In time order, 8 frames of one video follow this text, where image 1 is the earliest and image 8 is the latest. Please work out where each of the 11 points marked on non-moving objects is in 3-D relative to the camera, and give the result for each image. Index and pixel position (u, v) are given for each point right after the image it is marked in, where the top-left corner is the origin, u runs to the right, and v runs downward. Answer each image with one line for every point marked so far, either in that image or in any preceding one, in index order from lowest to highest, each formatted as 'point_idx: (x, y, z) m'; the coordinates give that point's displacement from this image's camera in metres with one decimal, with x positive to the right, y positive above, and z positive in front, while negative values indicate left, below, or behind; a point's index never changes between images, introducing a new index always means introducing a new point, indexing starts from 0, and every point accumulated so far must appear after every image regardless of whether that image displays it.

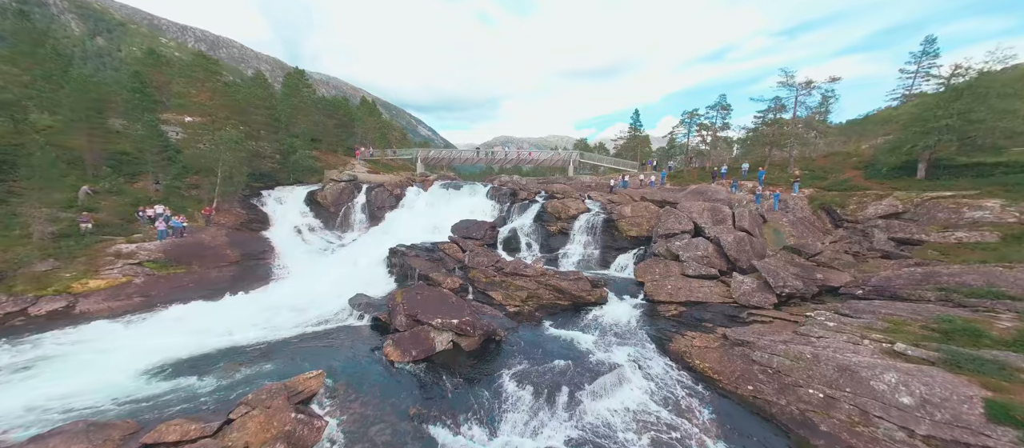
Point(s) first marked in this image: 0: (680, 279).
0: (+8.7, -2.9, +18.2) m
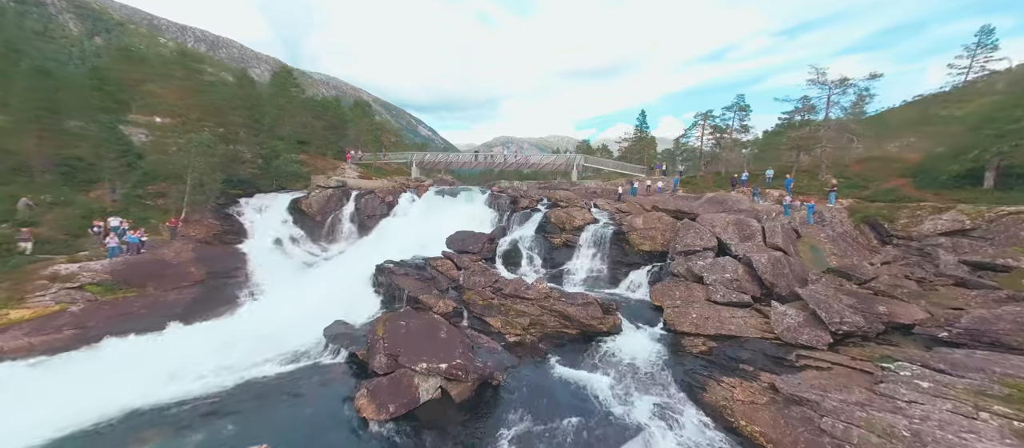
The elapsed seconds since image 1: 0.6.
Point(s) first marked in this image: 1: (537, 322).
0: (+8.7, -3.7, +15.7) m
1: (+1.3, -5.0, +17.7) m
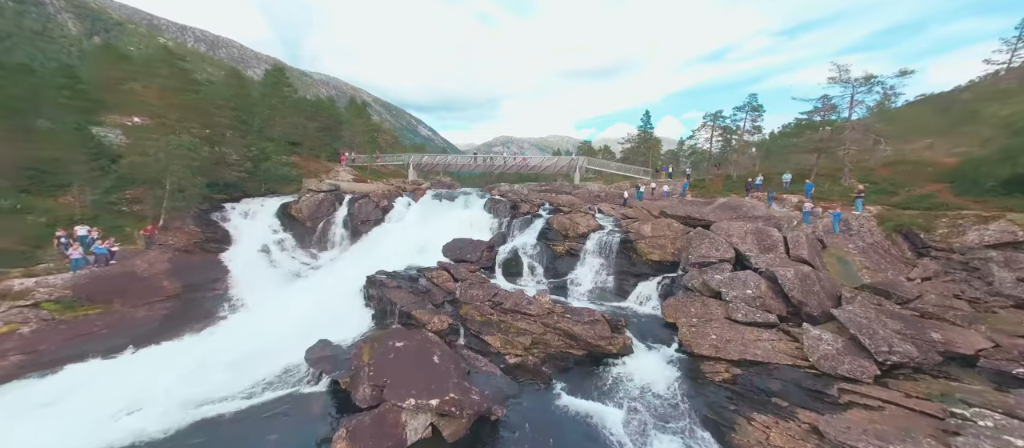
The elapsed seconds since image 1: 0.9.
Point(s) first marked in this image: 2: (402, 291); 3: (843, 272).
0: (+8.8, -4.1, +14.2) m
1: (+1.3, -5.4, +16.2) m
2: (-6.2, -3.8, +19.8) m
3: (+14.4, -2.1, +15.2) m
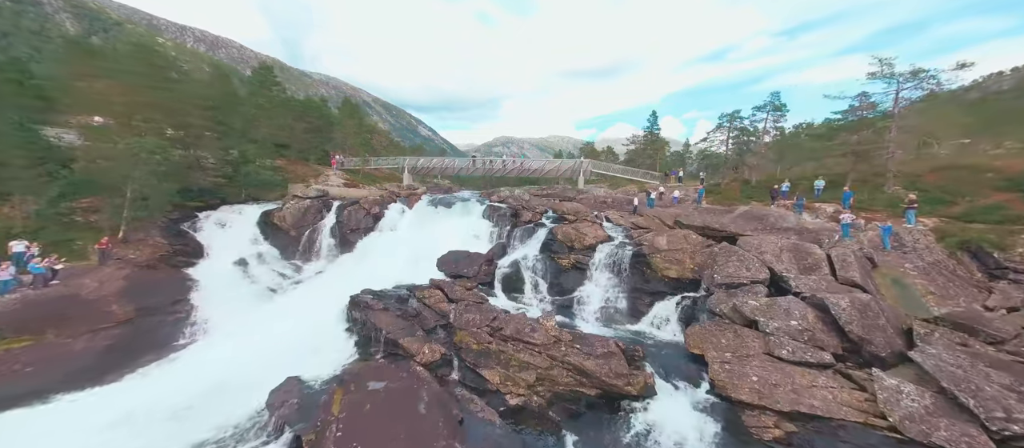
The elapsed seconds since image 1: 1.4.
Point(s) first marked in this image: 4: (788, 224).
0: (+8.8, -4.8, +11.8) m
1: (+1.3, -6.1, +13.9) m
2: (-6.2, -4.5, +17.4) m
3: (+14.5, -2.8, +12.8) m
4: (+15.6, 0.0, +19.6) m
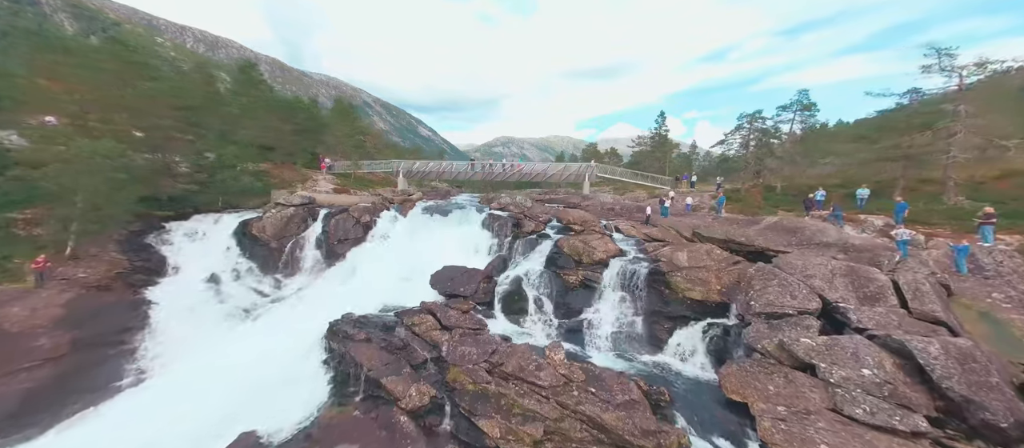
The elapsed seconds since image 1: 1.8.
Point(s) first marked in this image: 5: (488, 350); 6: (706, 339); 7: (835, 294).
0: (+8.9, -5.5, +9.4) m
1: (+1.4, -6.8, +11.4) m
2: (-6.1, -5.2, +15.0) m
3: (+14.6, -3.5, +10.4) m
4: (+15.7, -0.7, +17.1) m
5: (-1.1, -5.2, +14.5) m
6: (+8.9, -5.2, +16.0) m
7: (+11.9, -2.6, +12.8) m
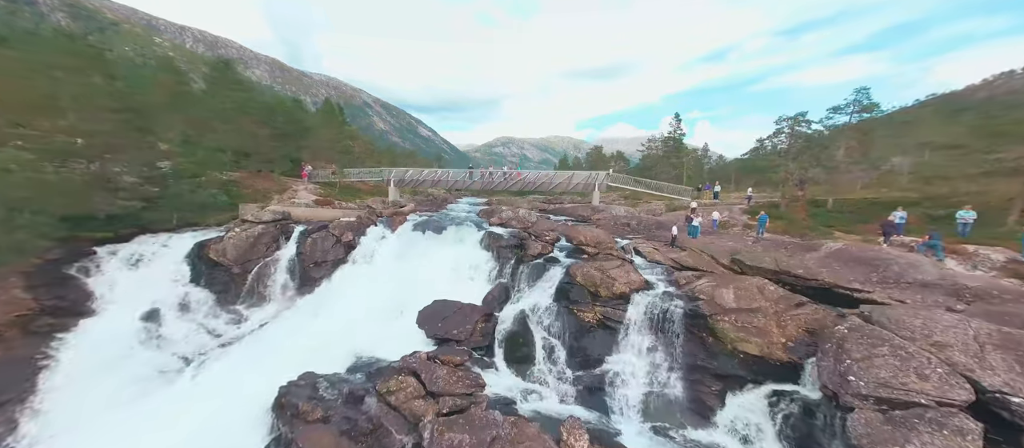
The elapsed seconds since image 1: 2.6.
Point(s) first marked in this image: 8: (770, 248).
0: (+9.1, -6.9, +5.5) m
1: (+1.6, -8.2, +7.5) m
2: (-5.9, -6.6, +11.1) m
3: (+14.8, -4.8, +6.5) m
4: (+15.9, -2.0, +13.2) m
5: (-0.9, -6.5, +10.5) m
6: (+9.1, -6.5, +12.0) m
7: (+12.1, -3.9, +8.9) m
8: (+14.4, -1.2, +19.2) m
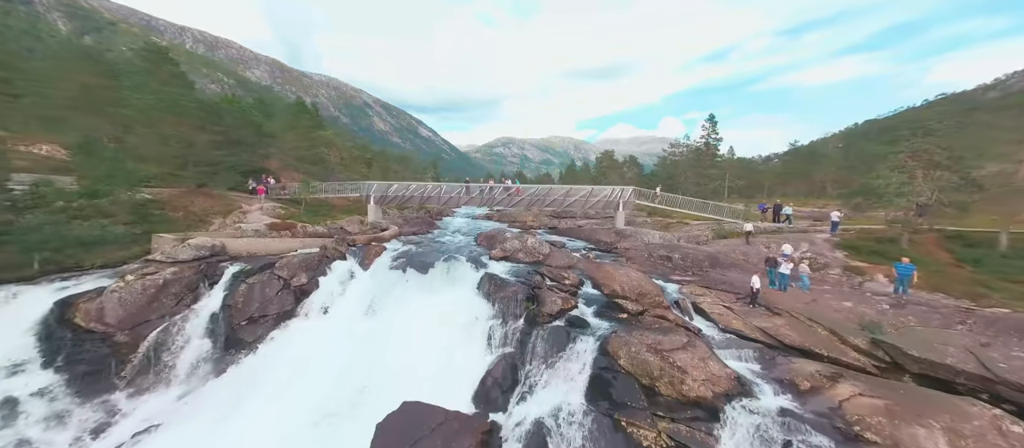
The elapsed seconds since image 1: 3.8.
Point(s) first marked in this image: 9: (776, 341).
0: (+9.5, -9.0, -1.7) m
1: (+2.1, -10.3, +0.3) m
2: (-5.4, -8.8, +3.9) m
3: (+15.2, -7.0, -0.7) m
4: (+16.3, -4.2, +6.1) m
5: (-0.4, -8.7, +3.4) m
6: (+9.5, -8.7, +4.9) m
7: (+12.5, -6.1, +1.7) m
8: (+14.9, -3.3, +12.0) m
9: (+9.9, -4.3, +12.8) m
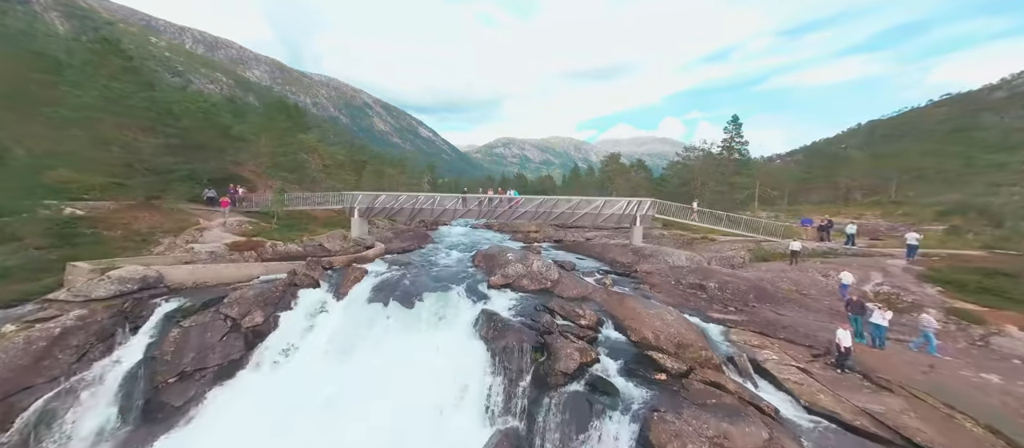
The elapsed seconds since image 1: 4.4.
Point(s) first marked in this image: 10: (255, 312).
0: (+9.7, -10.3, -5.8) m
1: (+2.2, -11.6, -3.8) m
2: (-5.3, -10.0, -0.2) m
3: (+15.3, -8.2, -4.8) m
4: (+16.5, -5.4, +1.9) m
5: (-0.3, -9.9, -0.7) m
6: (+9.7, -9.9, +0.8) m
7: (+12.6, -7.3, -2.4) m
8: (+15.0, -4.6, +7.9) m
9: (+10.0, -5.5, +8.7) m
10: (-11.5, -3.9, +13.9) m
